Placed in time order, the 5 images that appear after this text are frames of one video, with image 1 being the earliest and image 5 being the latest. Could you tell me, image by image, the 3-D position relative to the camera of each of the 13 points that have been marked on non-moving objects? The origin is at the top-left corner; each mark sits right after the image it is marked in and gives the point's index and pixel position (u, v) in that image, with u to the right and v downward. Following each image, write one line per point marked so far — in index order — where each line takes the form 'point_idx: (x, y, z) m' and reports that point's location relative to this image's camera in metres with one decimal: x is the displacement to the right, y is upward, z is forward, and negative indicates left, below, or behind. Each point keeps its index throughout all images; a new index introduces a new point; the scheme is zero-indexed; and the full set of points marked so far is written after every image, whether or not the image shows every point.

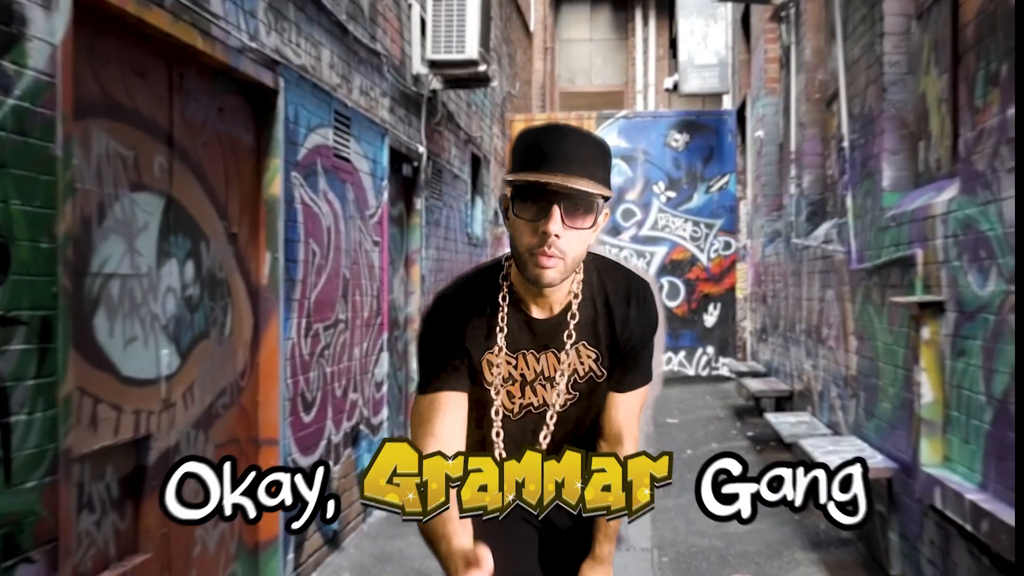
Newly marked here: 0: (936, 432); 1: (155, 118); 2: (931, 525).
0: (+1.3, -0.4, +3.3) m
1: (-1.0, +0.5, +2.9) m
2: (+1.3, -0.8, +3.3) m
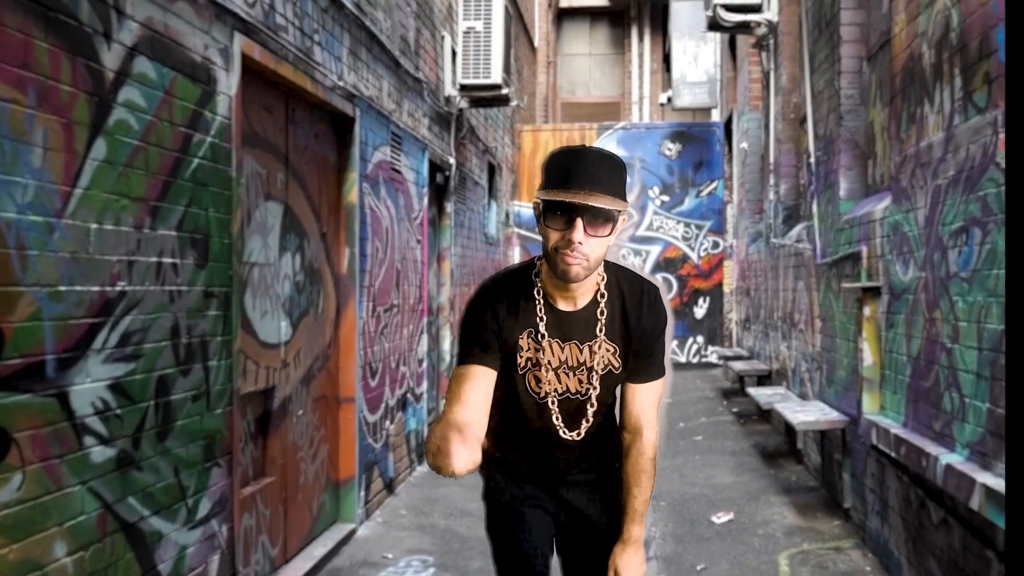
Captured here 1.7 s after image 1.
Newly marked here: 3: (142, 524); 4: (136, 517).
0: (+1.5, -0.4, +4.2) m
1: (-0.9, +0.5, +3.9) m
2: (+1.5, -0.7, +4.3) m
3: (-0.9, -0.6, +2.7) m
4: (-0.9, -0.6, +2.6) m
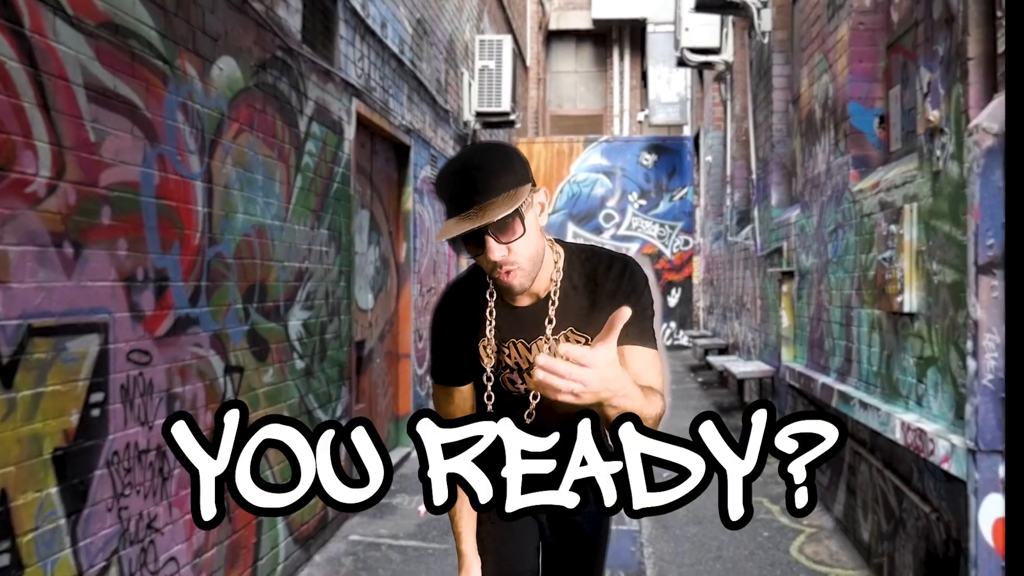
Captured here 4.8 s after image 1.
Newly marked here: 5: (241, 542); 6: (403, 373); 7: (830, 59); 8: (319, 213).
0: (+1.6, -0.3, +5.9) m
1: (-0.8, +0.6, +5.5) m
2: (+1.6, -0.6, +6.0) m
3: (-0.8, -0.5, +4.3) m
4: (-0.8, -0.5, +4.3) m
5: (-0.9, -0.8, +3.4) m
6: (-0.7, -0.5, +6.4) m
7: (+1.5, +1.1, +4.9) m
8: (-0.8, +0.3, +4.4) m
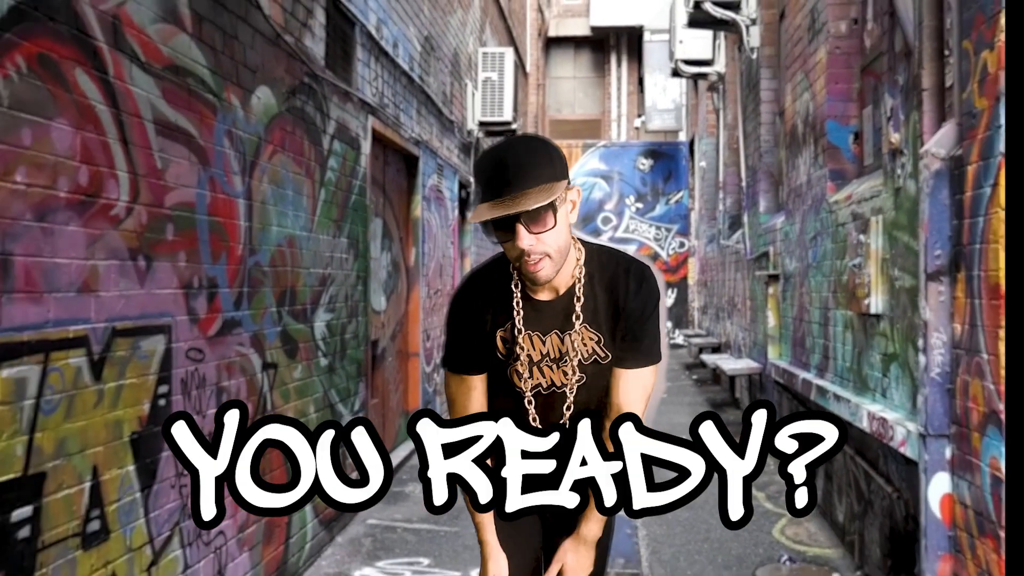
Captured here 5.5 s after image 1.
0: (+1.6, -0.3, +6.3) m
1: (-0.7, +0.6, +5.9) m
2: (+1.6, -0.6, +6.3) m
3: (-0.8, -0.5, +4.7) m
4: (-0.8, -0.5, +4.6) m
5: (-0.9, -0.9, +3.8) m
6: (-0.6, -0.5, +6.8) m
7: (+1.5, +1.1, +5.3) m
8: (-0.8, +0.3, +4.8) m
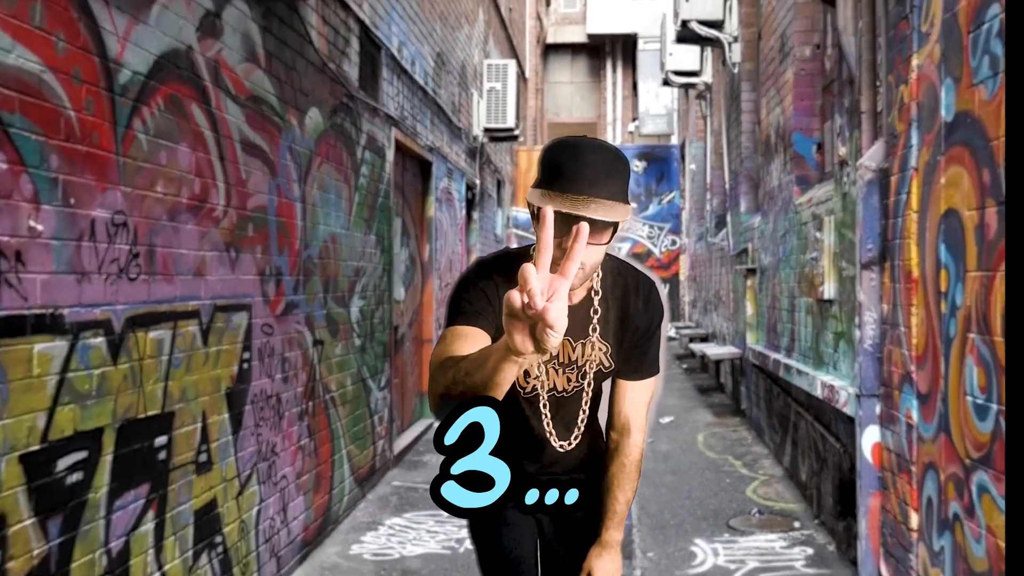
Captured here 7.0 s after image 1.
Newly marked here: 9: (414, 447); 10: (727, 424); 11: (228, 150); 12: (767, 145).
0: (+1.6, -0.3, +7.0) m
1: (-0.7, +0.7, +6.6) m
2: (+1.6, -0.6, +7.1) m
3: (-0.7, -0.5, +5.4) m
4: (-0.7, -0.5, +5.4) m
5: (-0.8, -0.8, +4.5) m
6: (-0.6, -0.5, +7.5) m
7: (+1.5, +1.1, +6.1) m
8: (-0.7, +0.3, +5.5) m
9: (-0.6, -1.0, +6.6) m
10: (+1.5, -1.0, +7.5) m
11: (-0.9, +0.4, +3.4) m
12: (+1.6, +0.9, +6.6) m
